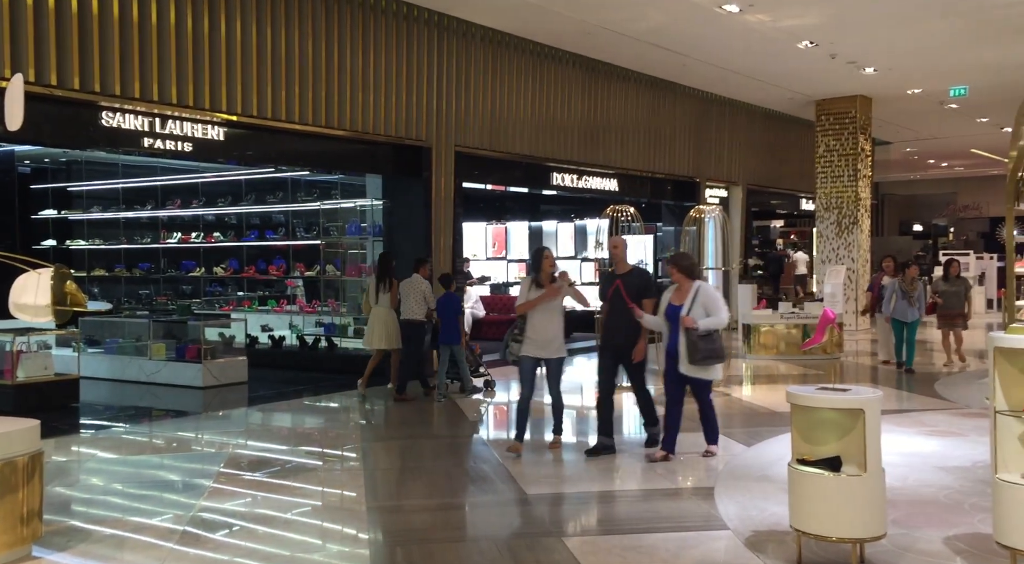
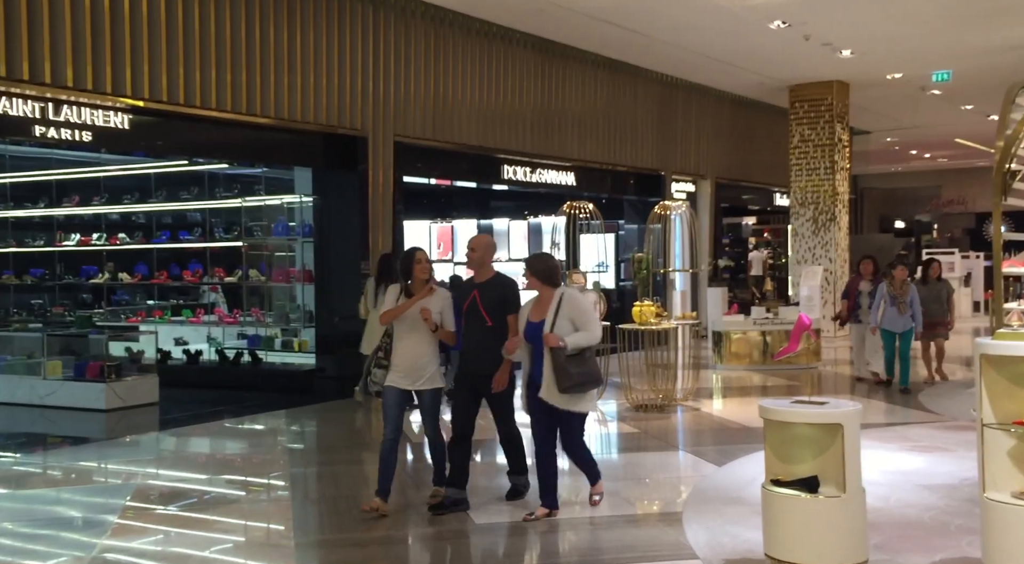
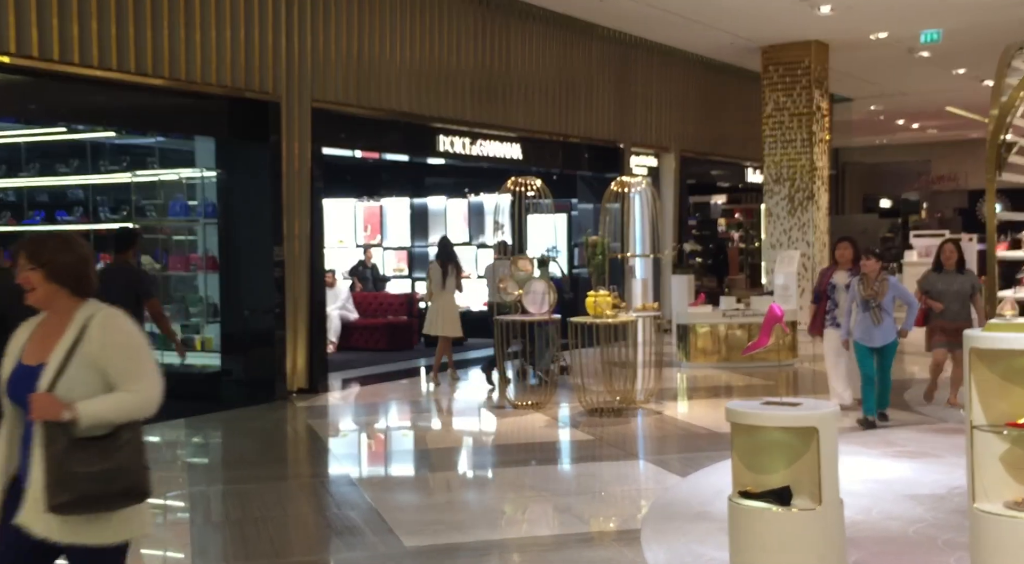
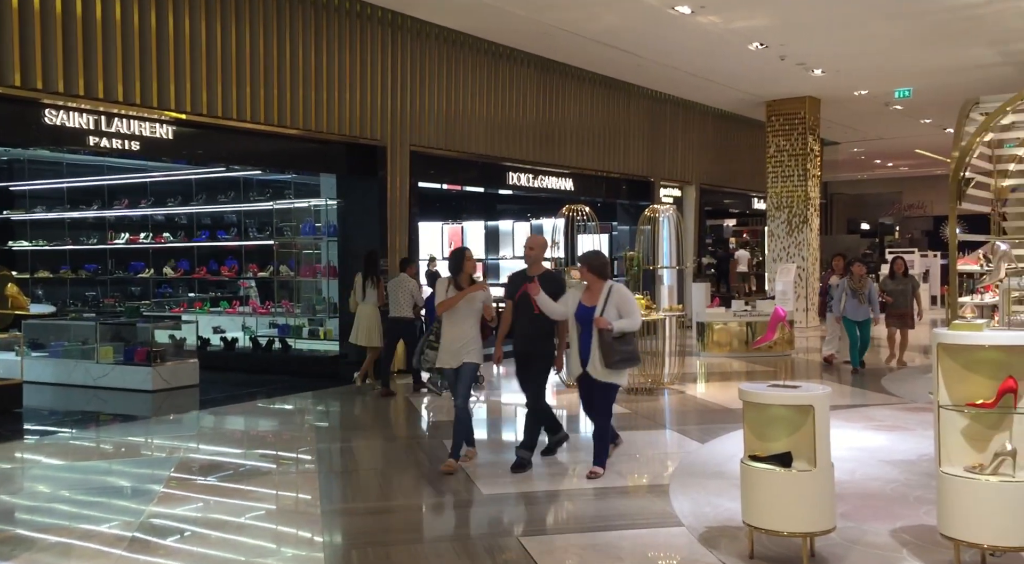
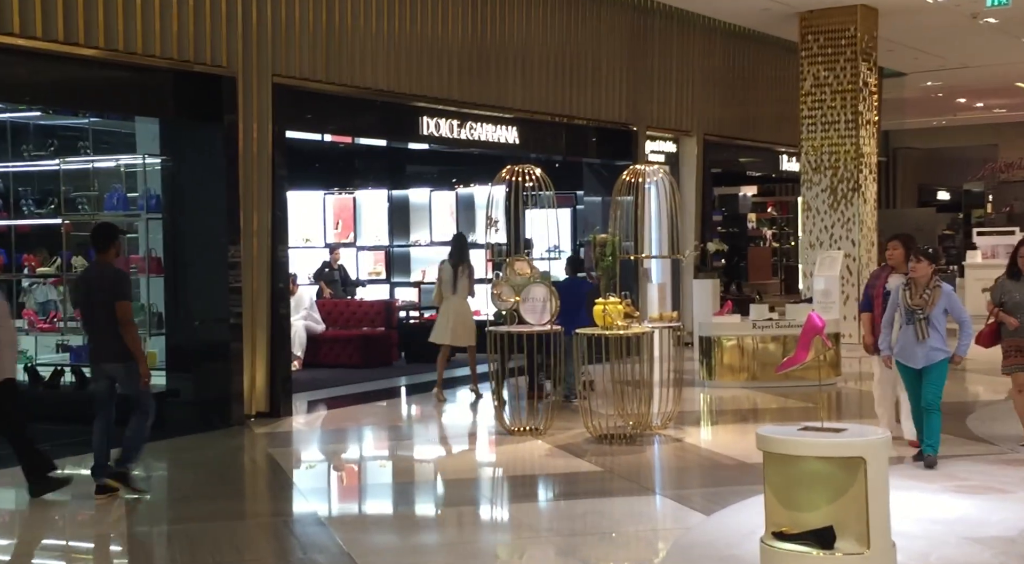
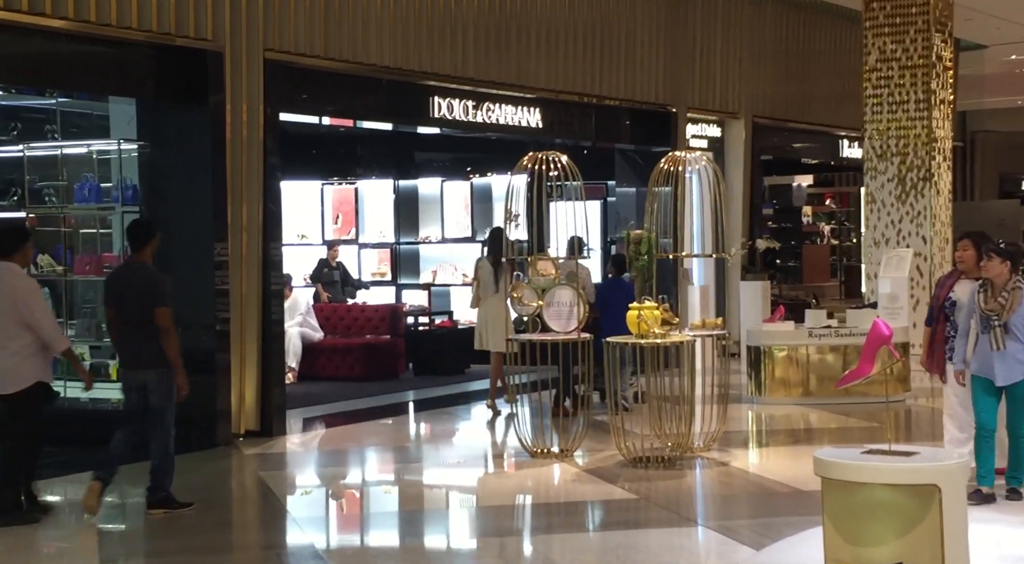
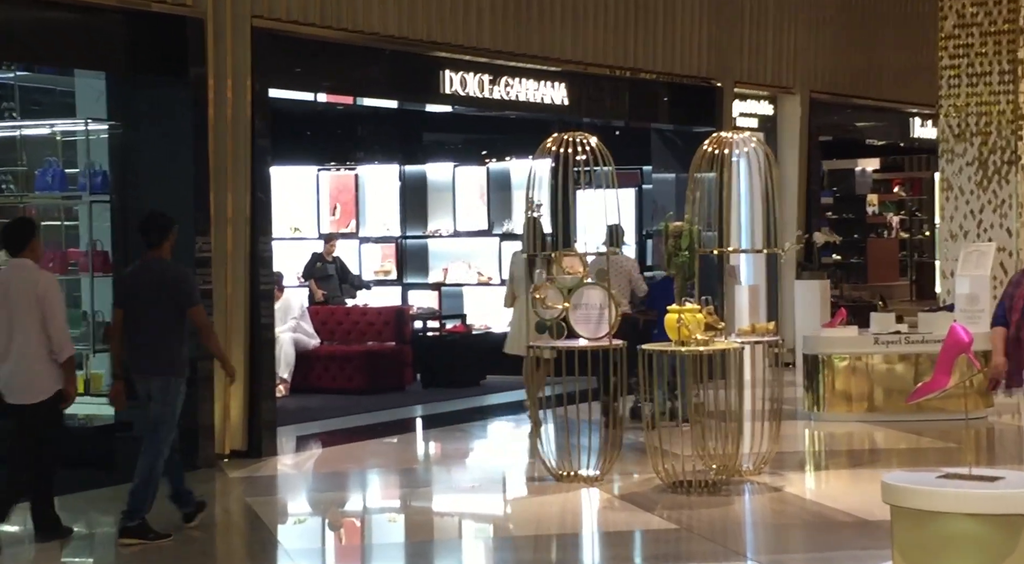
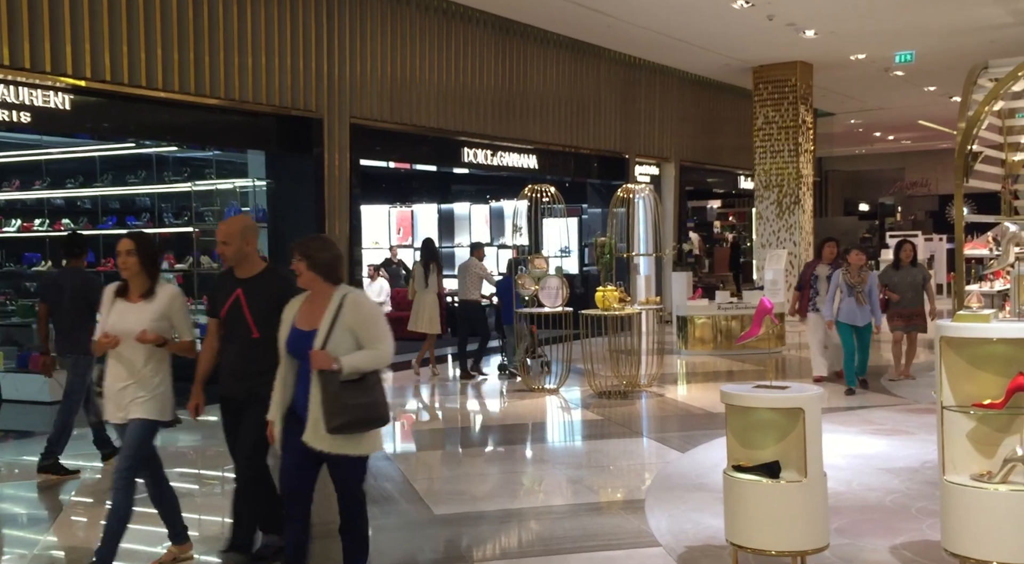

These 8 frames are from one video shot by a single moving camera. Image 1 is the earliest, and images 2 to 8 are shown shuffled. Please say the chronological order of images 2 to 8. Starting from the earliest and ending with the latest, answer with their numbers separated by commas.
4, 2, 8, 3, 5, 6, 7
